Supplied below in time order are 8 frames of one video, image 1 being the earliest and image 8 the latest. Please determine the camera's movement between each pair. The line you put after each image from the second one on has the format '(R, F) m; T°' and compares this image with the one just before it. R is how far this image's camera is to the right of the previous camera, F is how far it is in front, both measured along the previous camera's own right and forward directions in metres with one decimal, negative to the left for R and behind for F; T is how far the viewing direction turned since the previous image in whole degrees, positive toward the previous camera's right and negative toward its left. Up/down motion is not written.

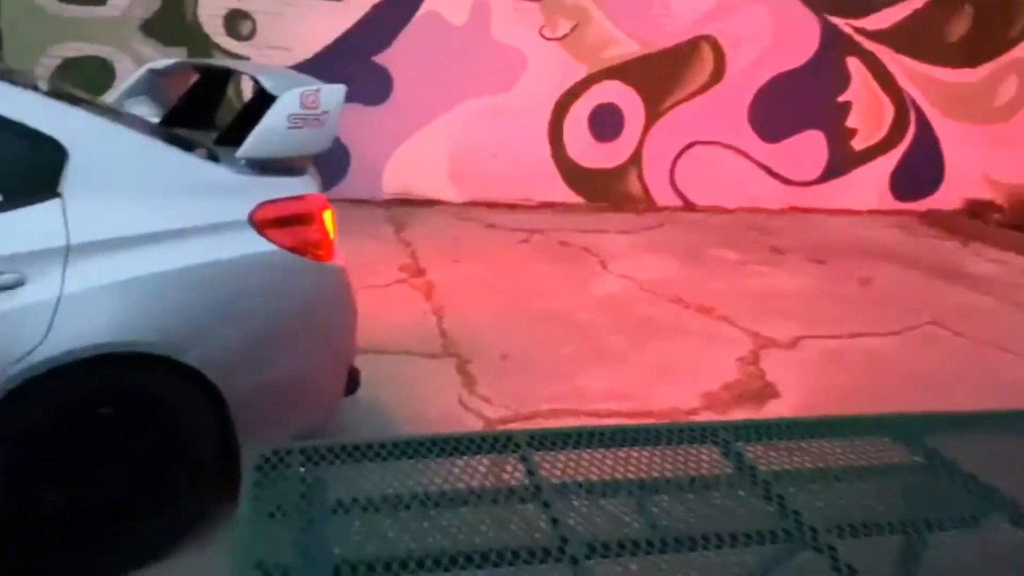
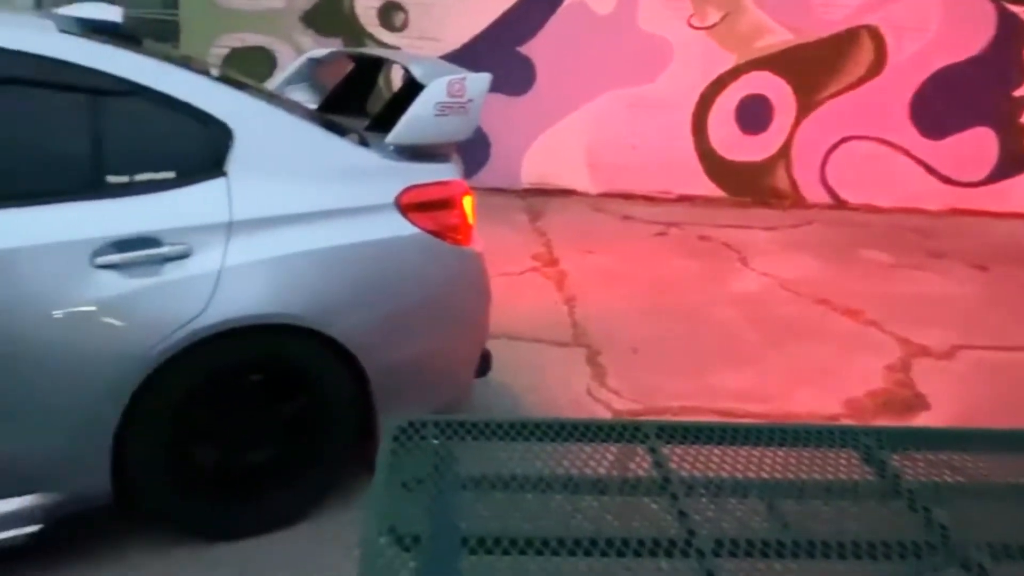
(0.0, 0.0) m; -9°
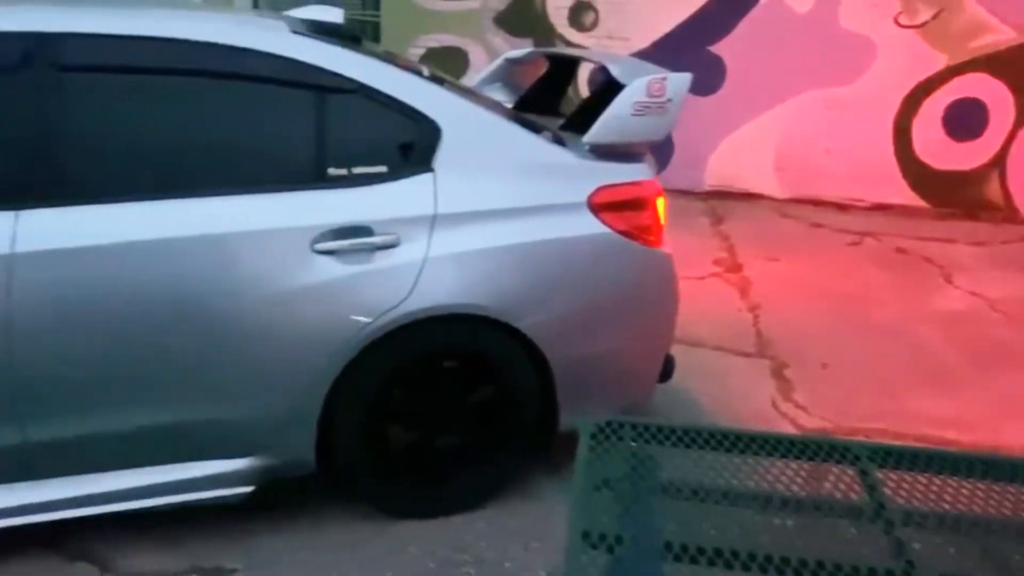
(-0.1, 0.0) m; -11°
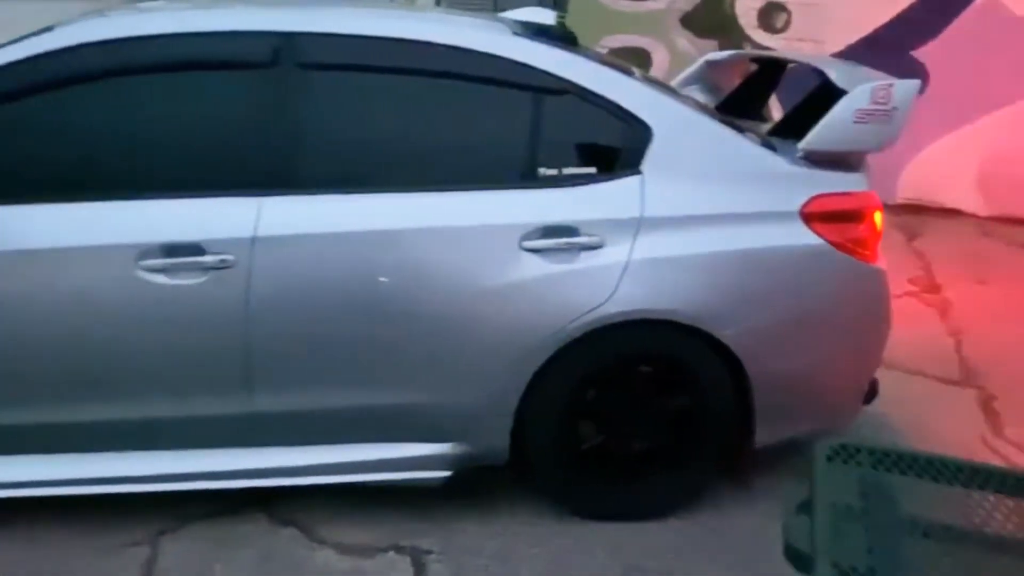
(-0.2, 0.0) m; -10°
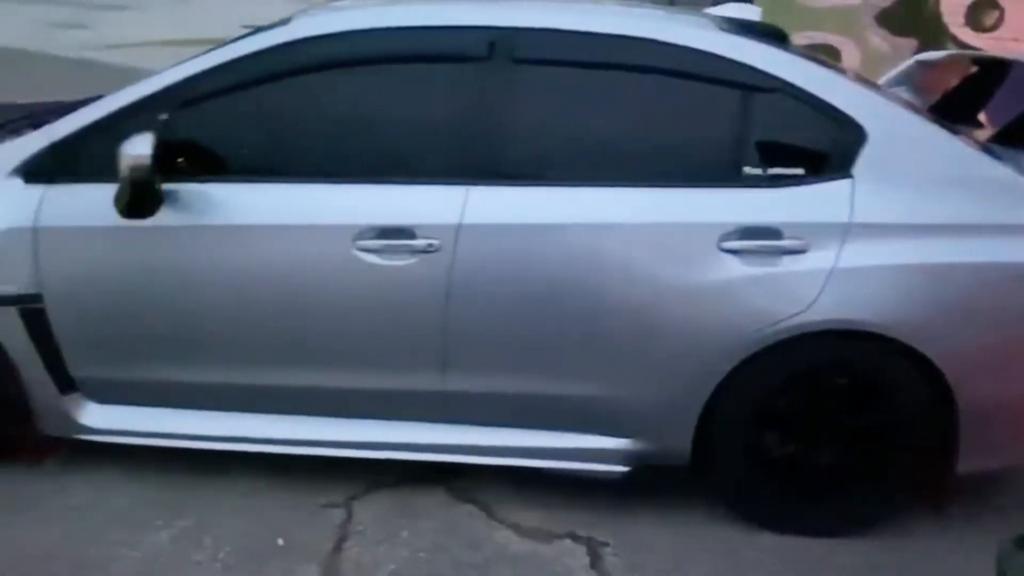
(-0.2, 0.0) m; -10°
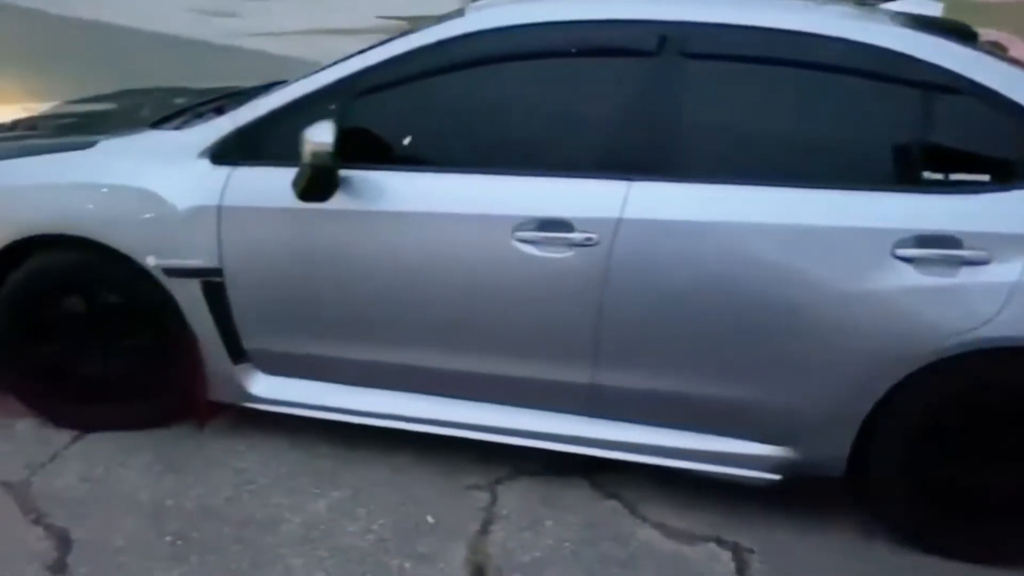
(-0.2, 0.0) m; -8°
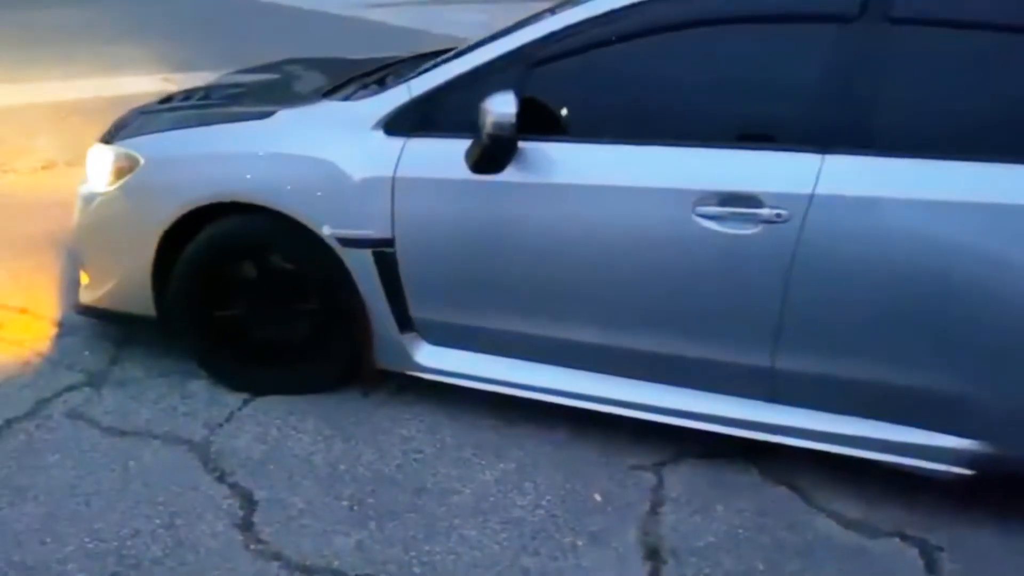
(-0.3, +0.1) m; -6°
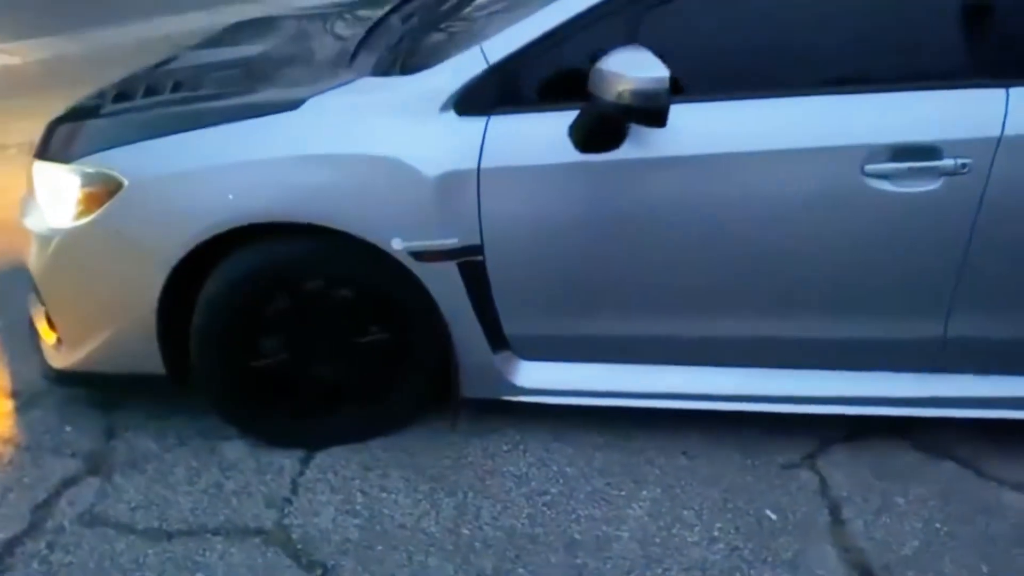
(-0.9, +0.7) m; +9°
